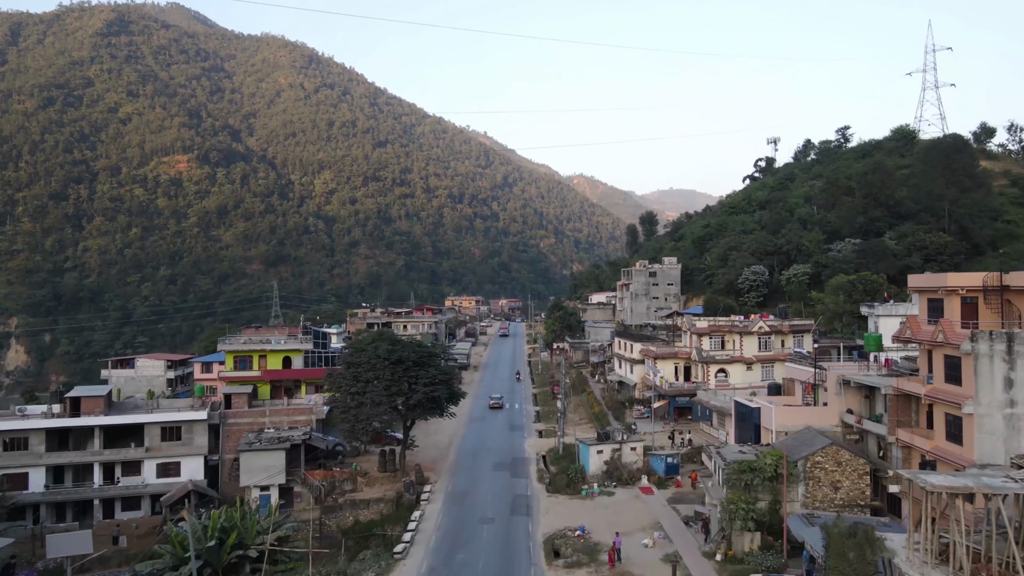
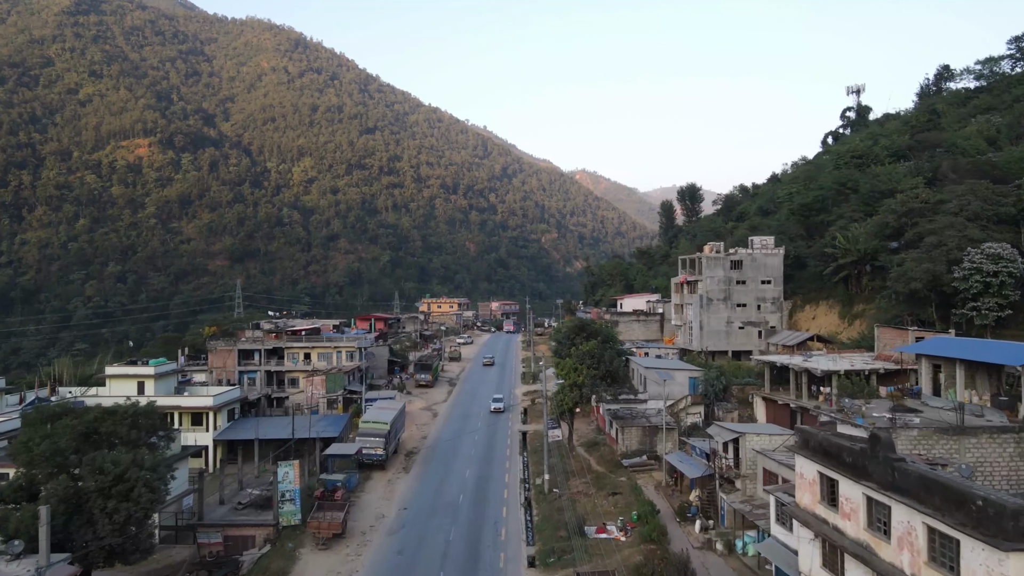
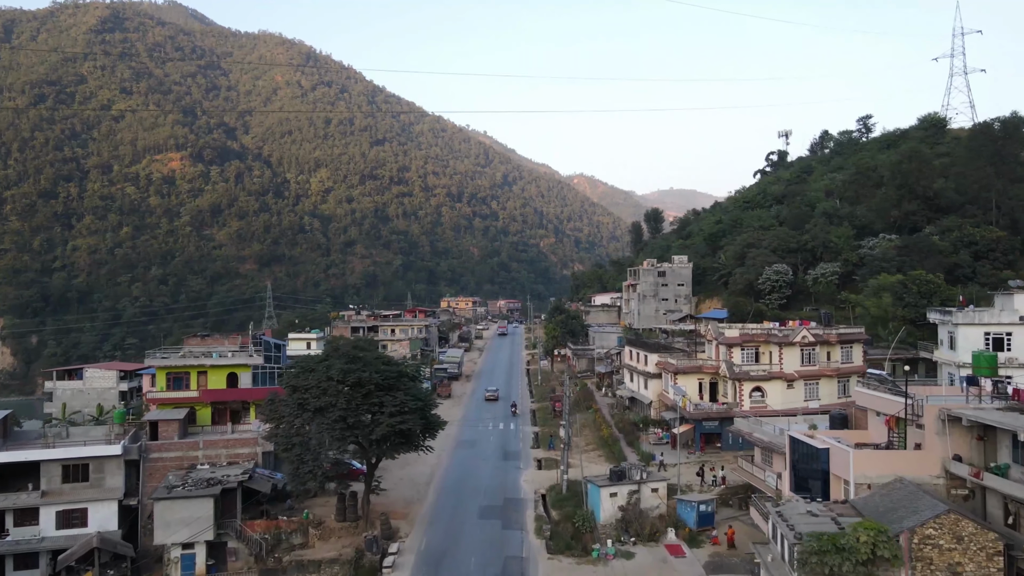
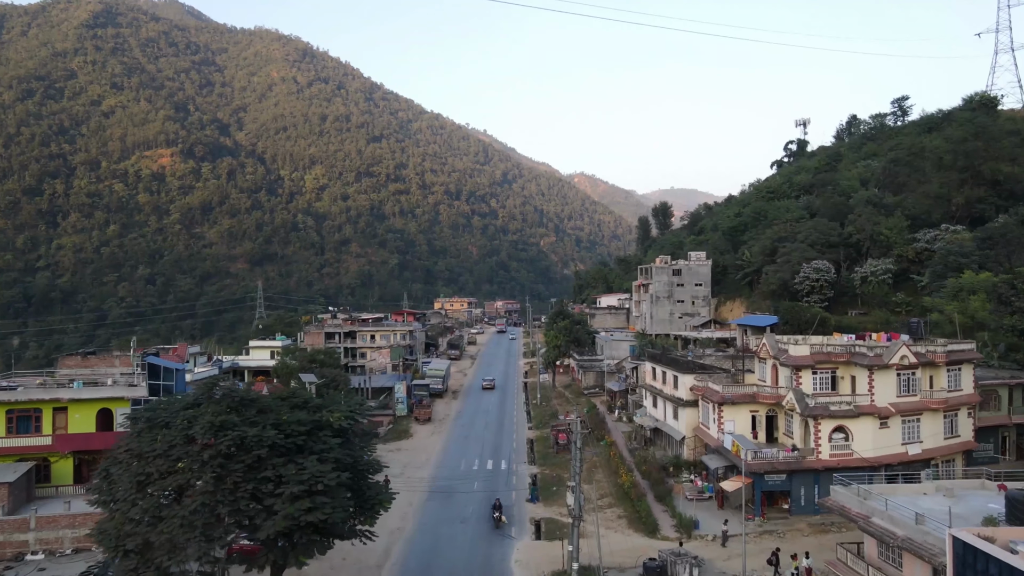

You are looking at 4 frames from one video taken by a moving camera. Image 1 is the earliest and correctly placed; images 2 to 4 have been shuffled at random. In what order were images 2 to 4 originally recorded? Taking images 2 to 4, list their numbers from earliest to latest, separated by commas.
3, 4, 2
